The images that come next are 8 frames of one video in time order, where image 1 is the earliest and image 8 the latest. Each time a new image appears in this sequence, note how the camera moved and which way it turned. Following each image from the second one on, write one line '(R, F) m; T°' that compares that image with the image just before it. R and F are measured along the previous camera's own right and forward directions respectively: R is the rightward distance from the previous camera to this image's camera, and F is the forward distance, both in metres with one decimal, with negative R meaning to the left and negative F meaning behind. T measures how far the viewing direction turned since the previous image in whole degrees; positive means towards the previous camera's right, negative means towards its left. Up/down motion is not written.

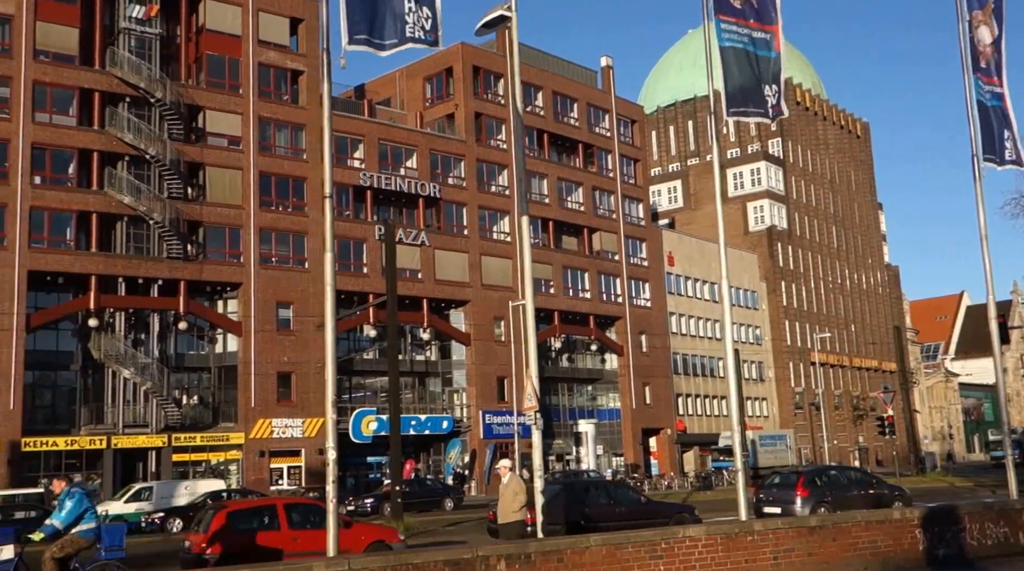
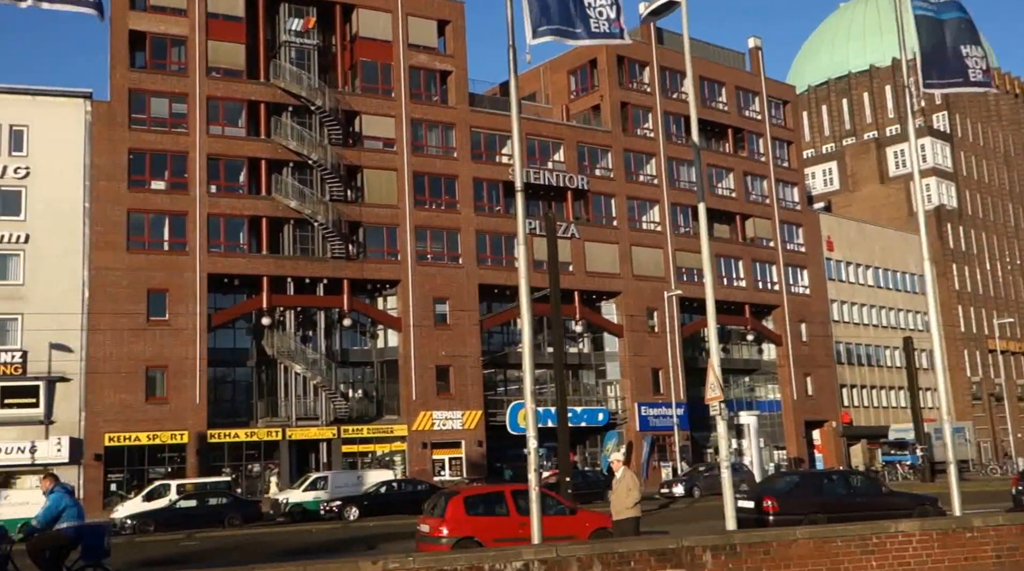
(-0.4, -0.2) m; -8°
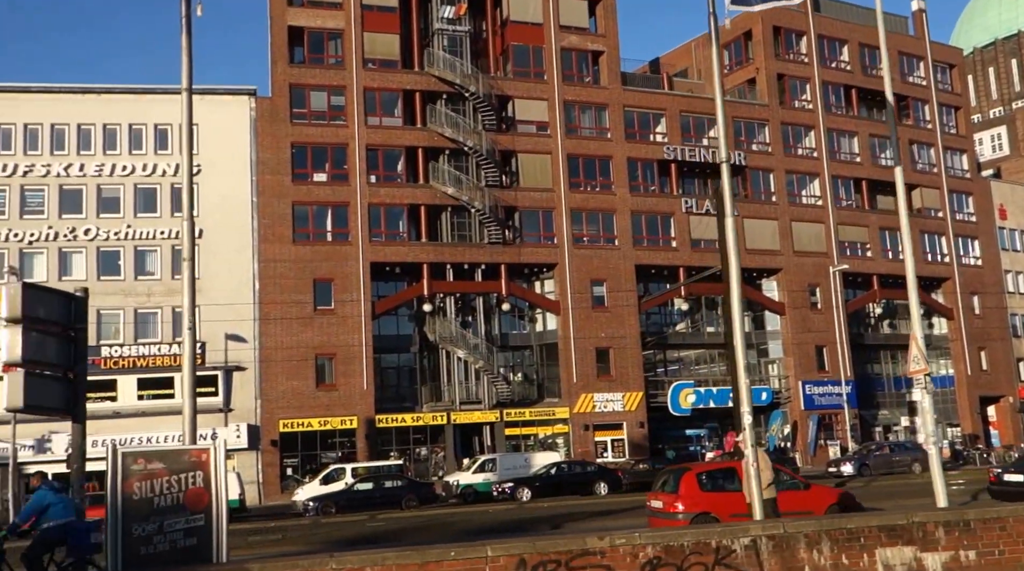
(-0.5, +0.1) m; -8°
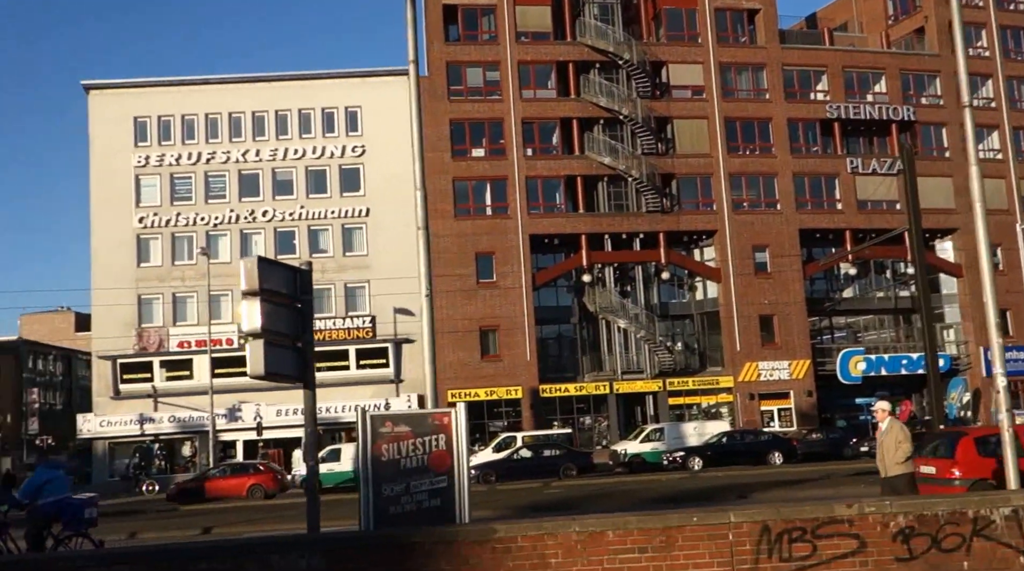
(-0.6, +0.1) m; -8°
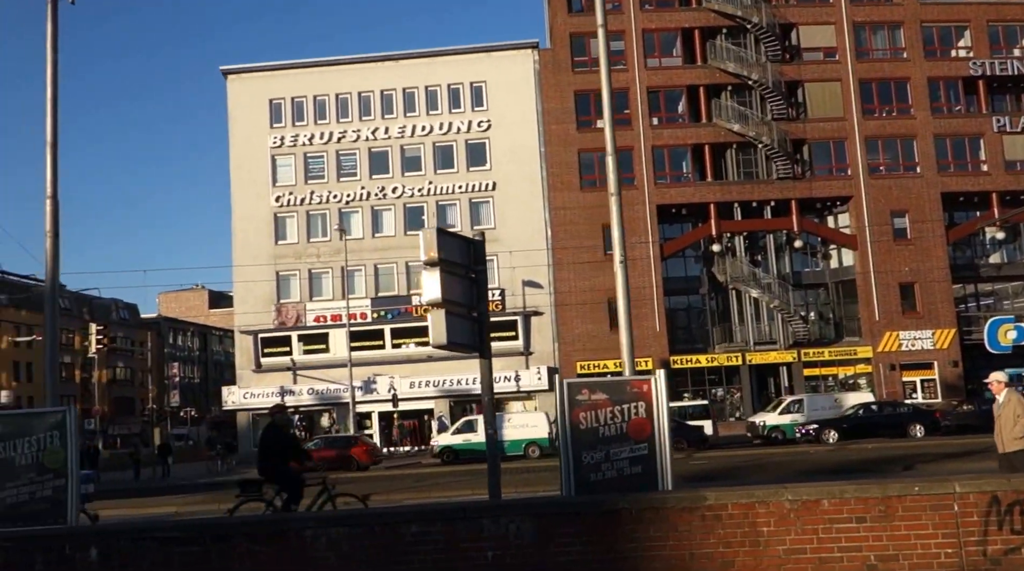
(-0.6, +0.1) m; -6°
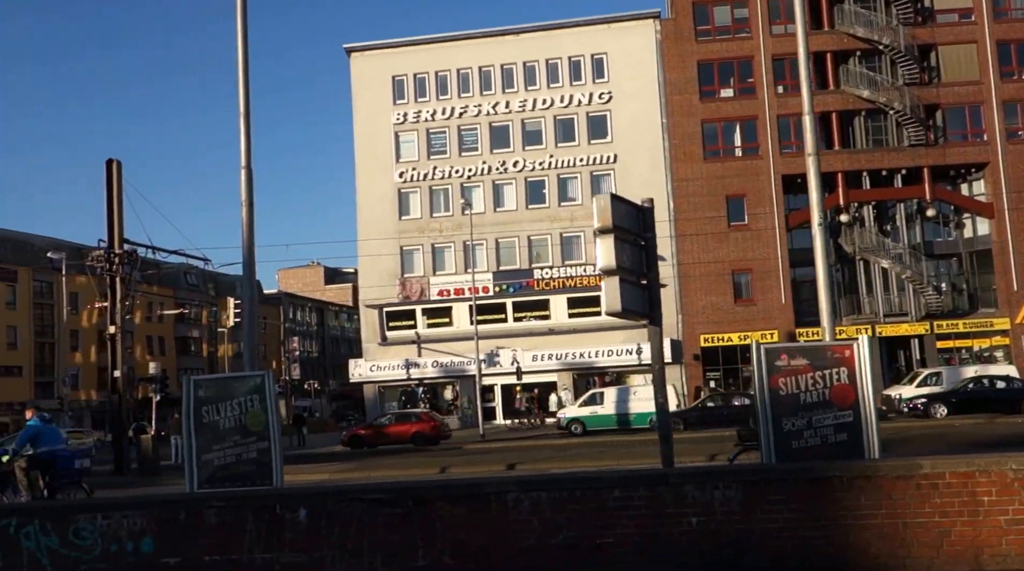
(-0.6, 0.0) m; -6°
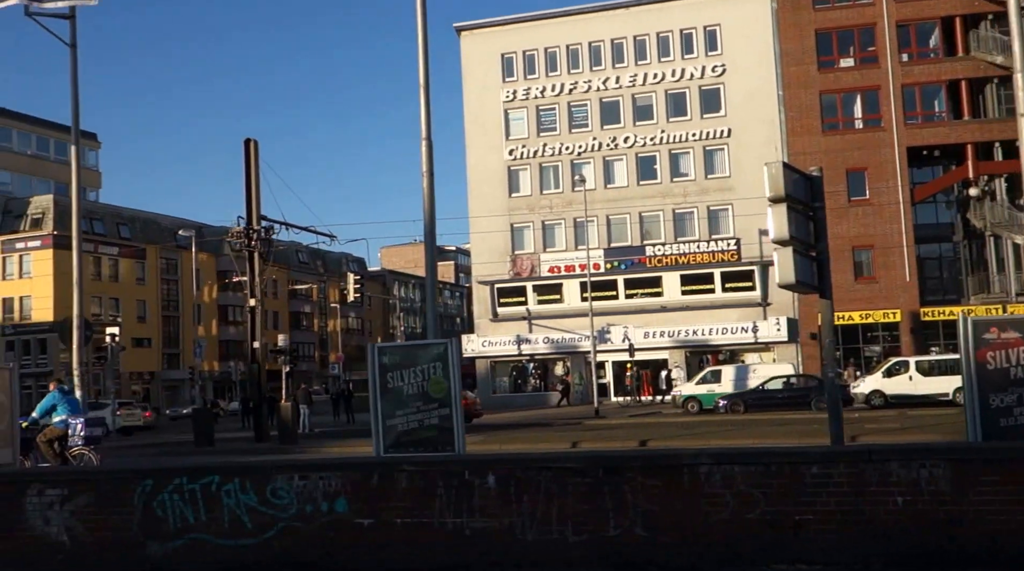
(-0.7, -0.1) m; -5°
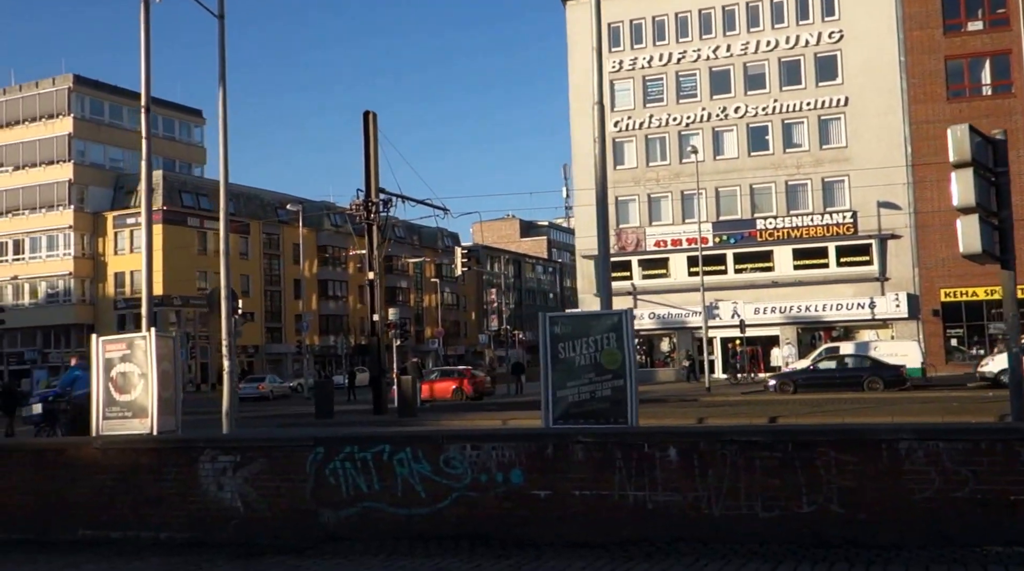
(-0.7, +0.3) m; -5°
